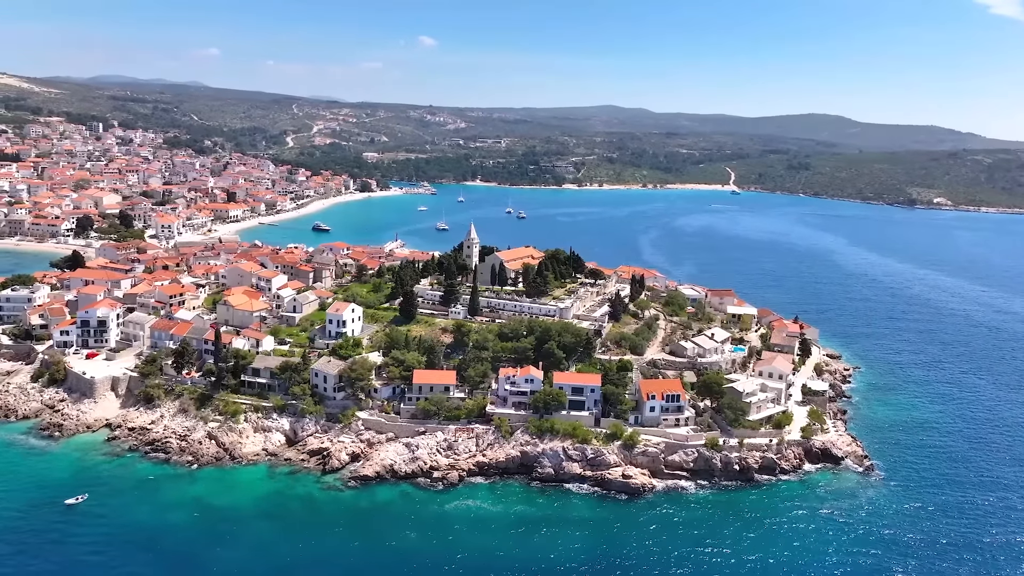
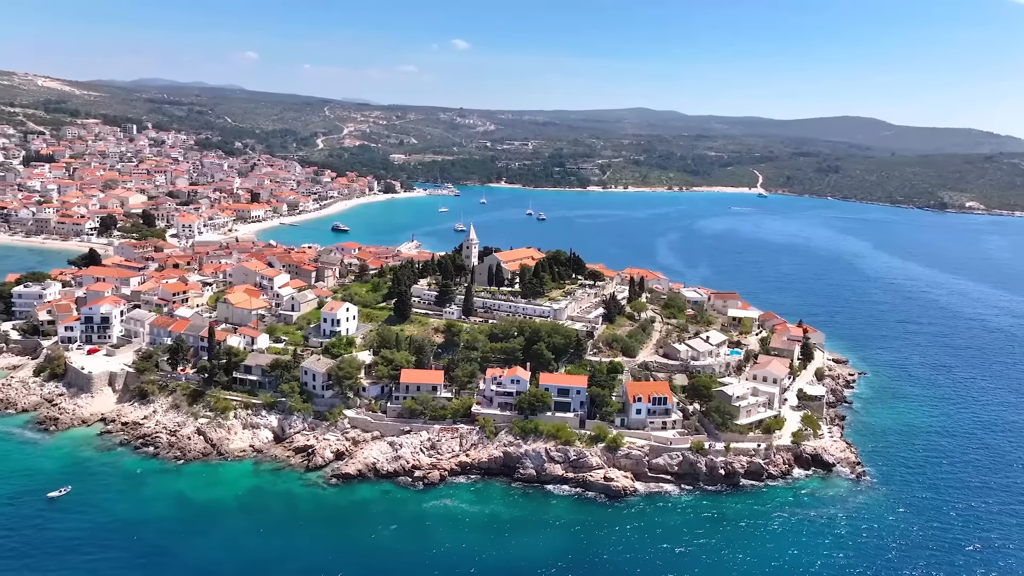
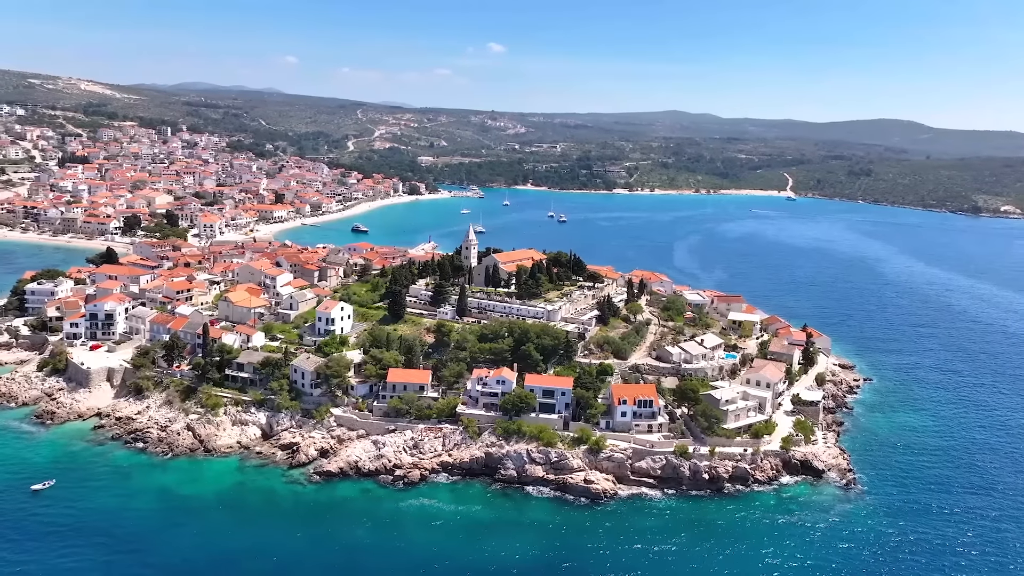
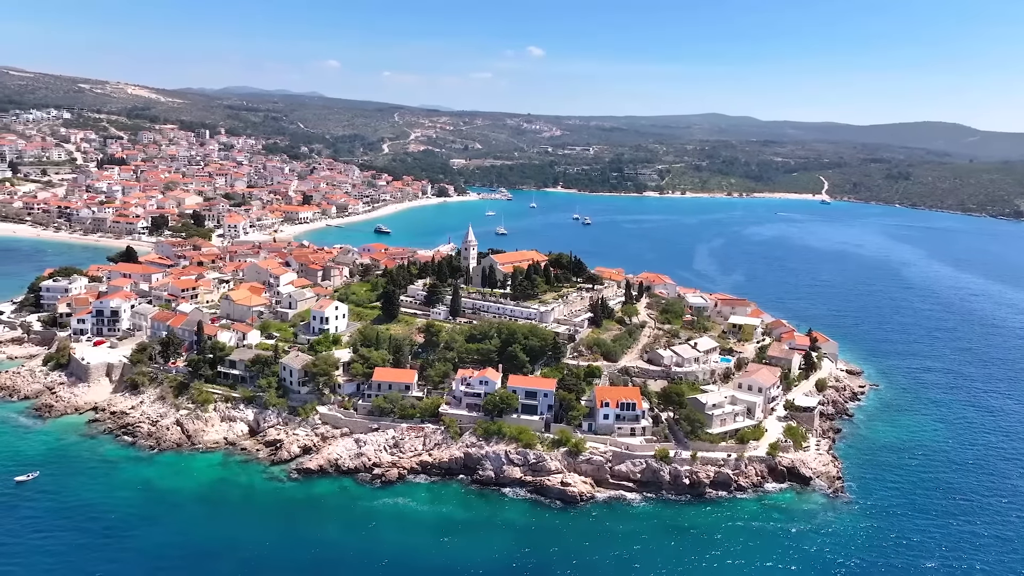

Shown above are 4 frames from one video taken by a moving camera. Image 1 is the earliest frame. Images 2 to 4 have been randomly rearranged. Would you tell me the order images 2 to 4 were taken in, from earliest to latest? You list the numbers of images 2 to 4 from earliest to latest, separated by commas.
2, 3, 4
